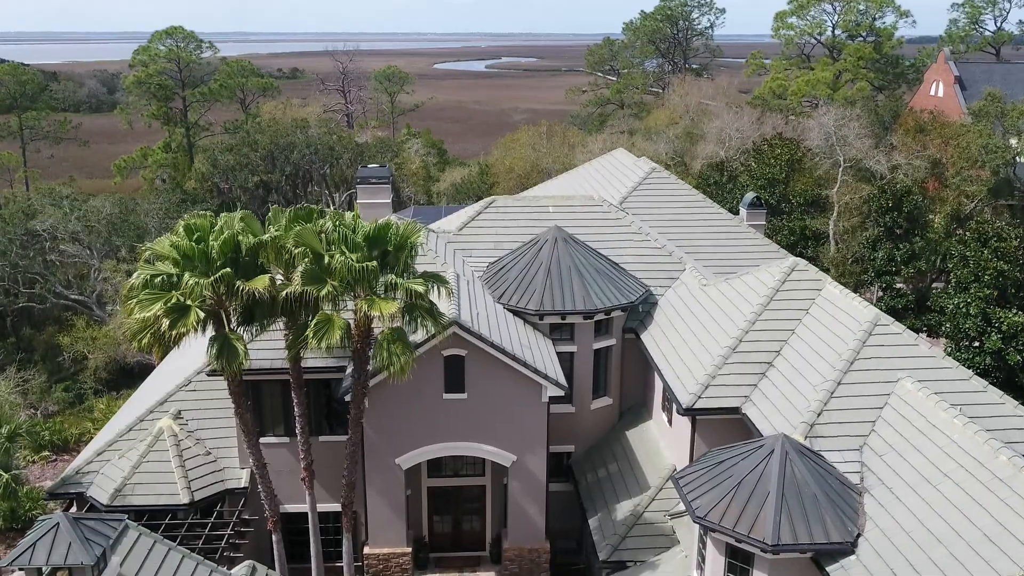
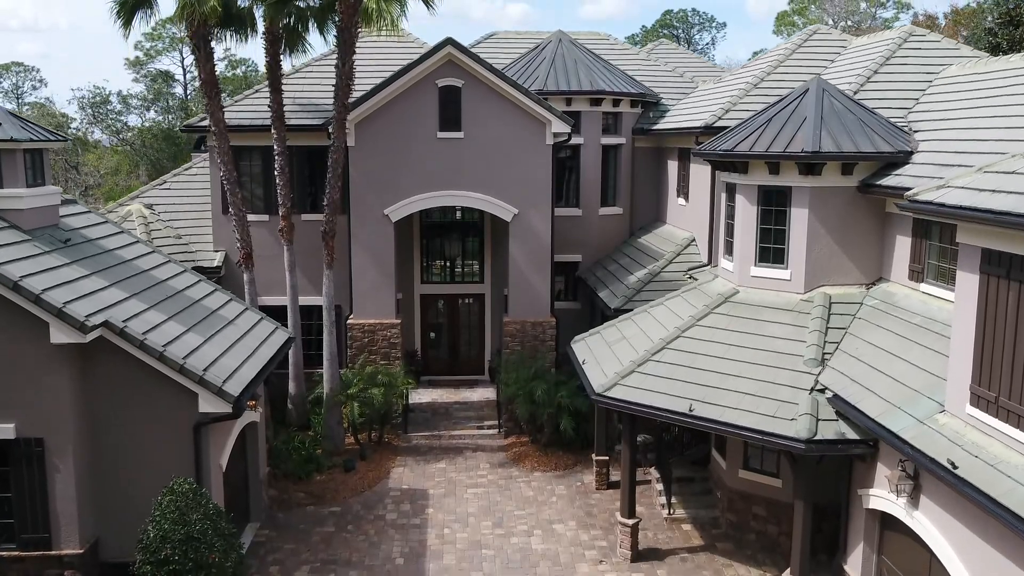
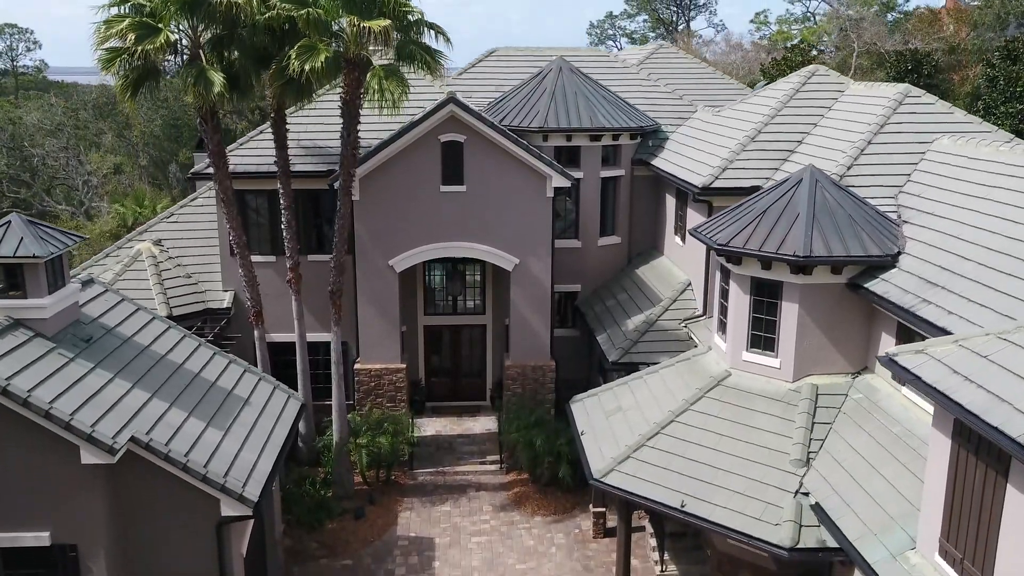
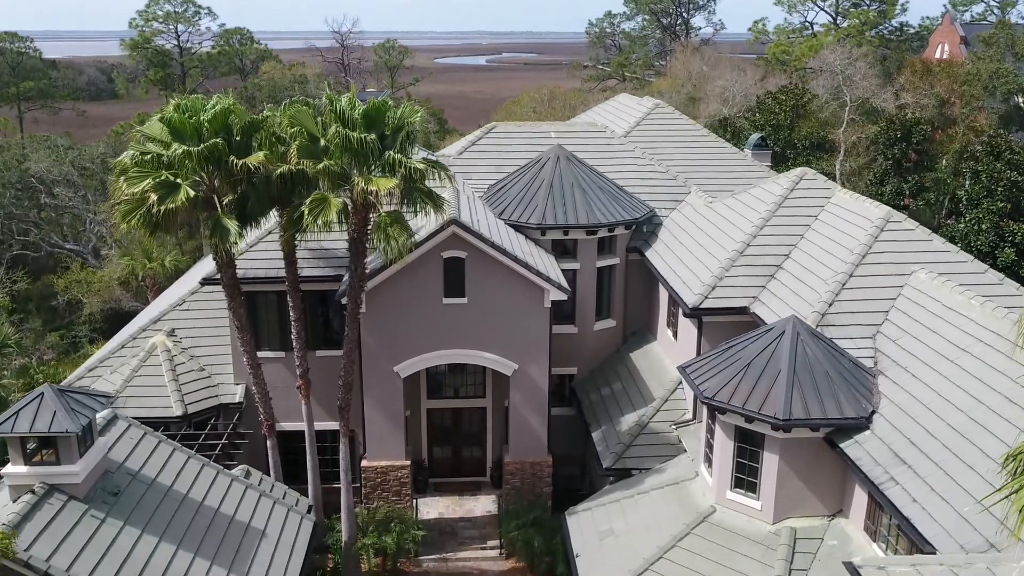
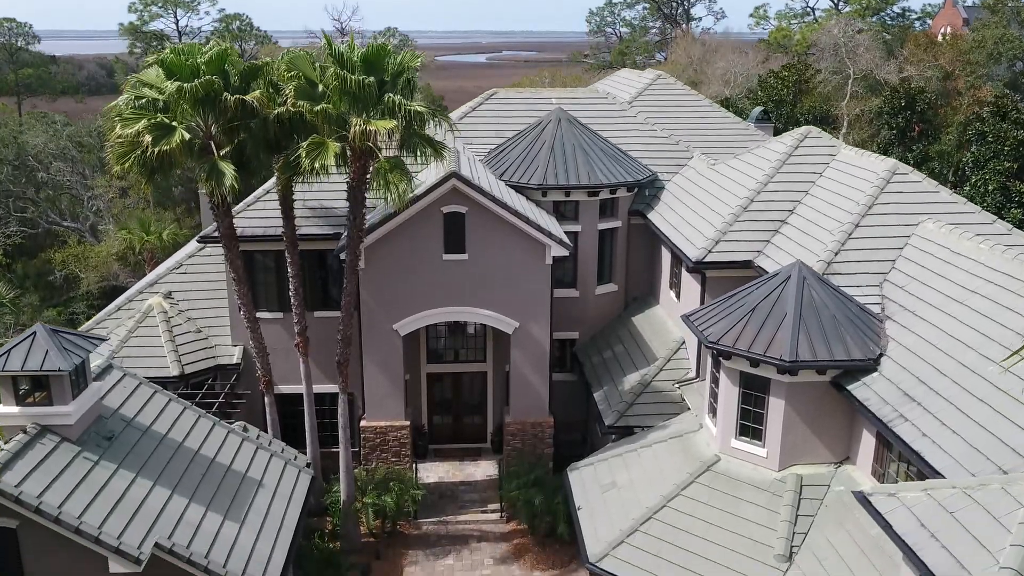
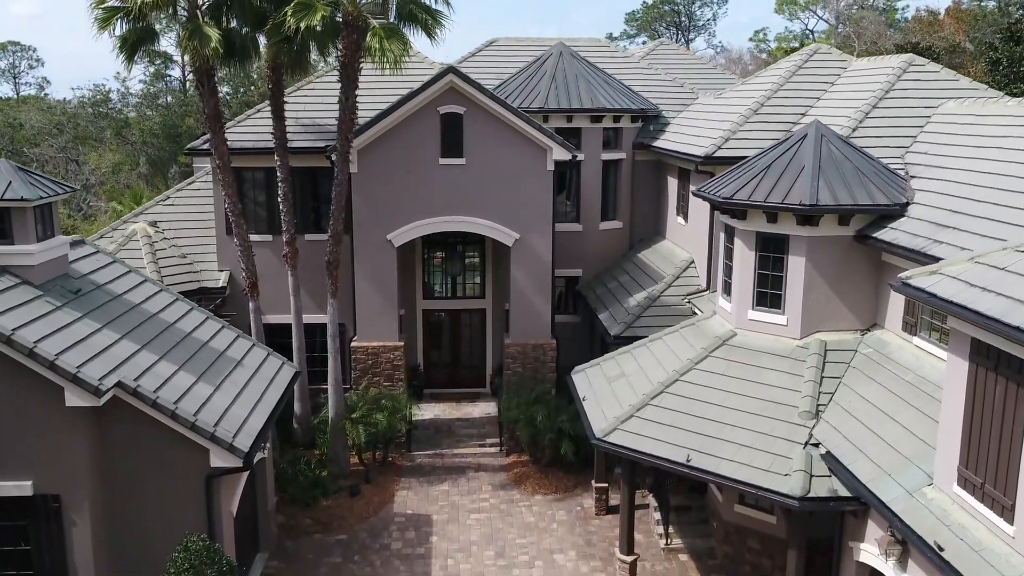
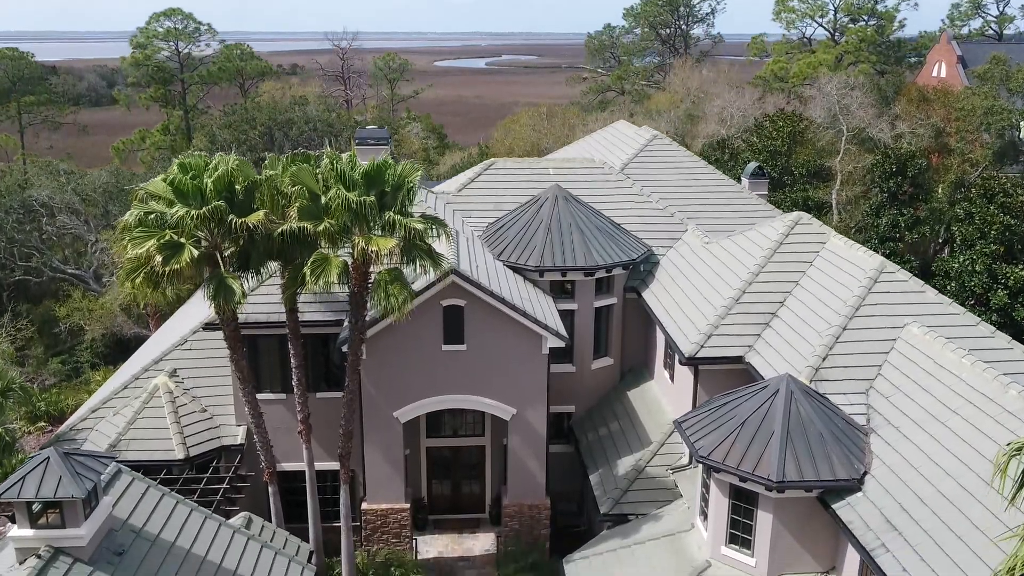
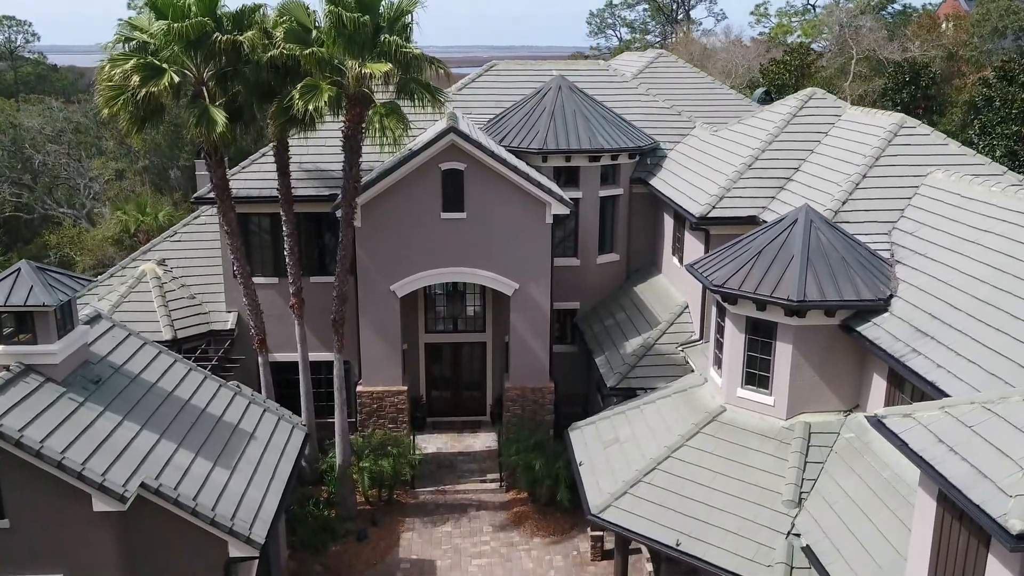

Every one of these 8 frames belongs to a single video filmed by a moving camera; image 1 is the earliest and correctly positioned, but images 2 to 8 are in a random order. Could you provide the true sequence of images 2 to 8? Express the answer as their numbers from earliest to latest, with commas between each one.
7, 4, 5, 8, 3, 6, 2
